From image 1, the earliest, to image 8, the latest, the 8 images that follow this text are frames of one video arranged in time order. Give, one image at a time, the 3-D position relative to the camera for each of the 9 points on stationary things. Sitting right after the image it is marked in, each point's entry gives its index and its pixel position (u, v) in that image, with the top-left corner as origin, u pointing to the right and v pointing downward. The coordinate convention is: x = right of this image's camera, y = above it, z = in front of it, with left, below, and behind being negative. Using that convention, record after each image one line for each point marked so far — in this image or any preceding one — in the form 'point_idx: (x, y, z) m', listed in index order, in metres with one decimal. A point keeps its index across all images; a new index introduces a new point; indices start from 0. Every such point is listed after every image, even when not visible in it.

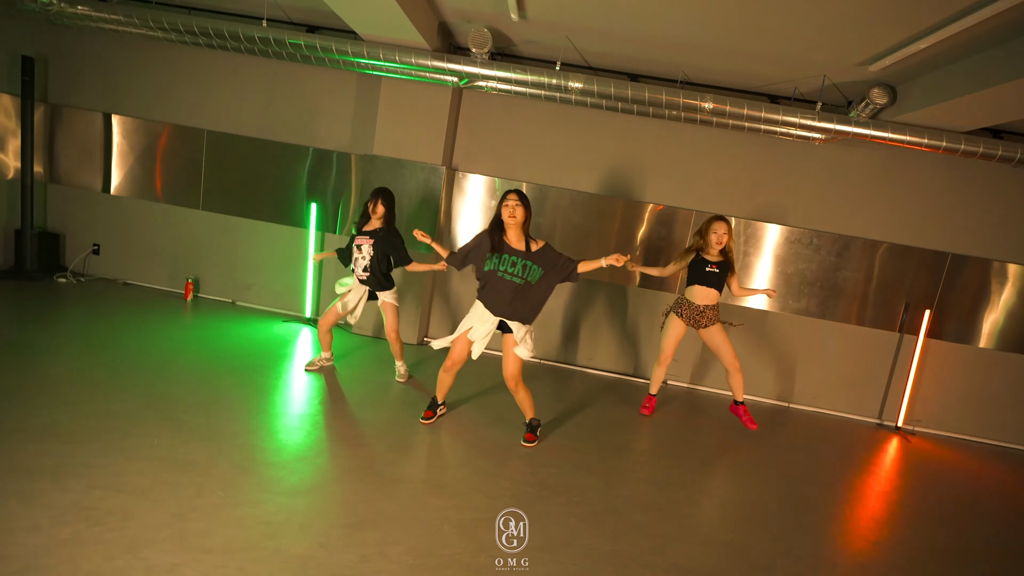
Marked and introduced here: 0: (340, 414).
0: (-1.4, -1.0, +3.7) m
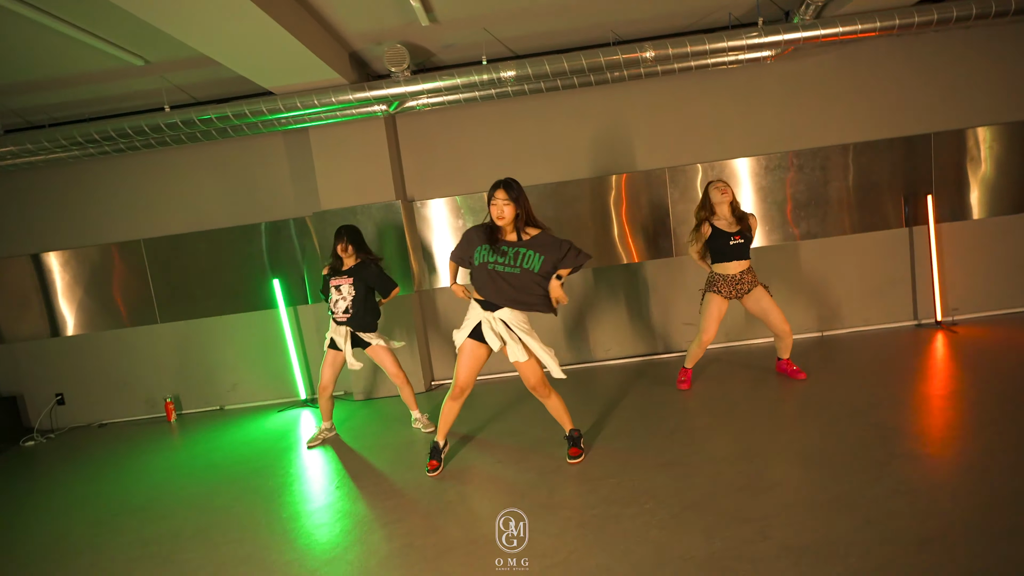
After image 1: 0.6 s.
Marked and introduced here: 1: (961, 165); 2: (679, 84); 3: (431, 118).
0: (-1.0, -1.4, +3.3) m
1: (+4.8, +1.3, +5.0) m
2: (+1.8, +2.2, +5.0) m
3: (-0.9, +1.8, +5.1) m
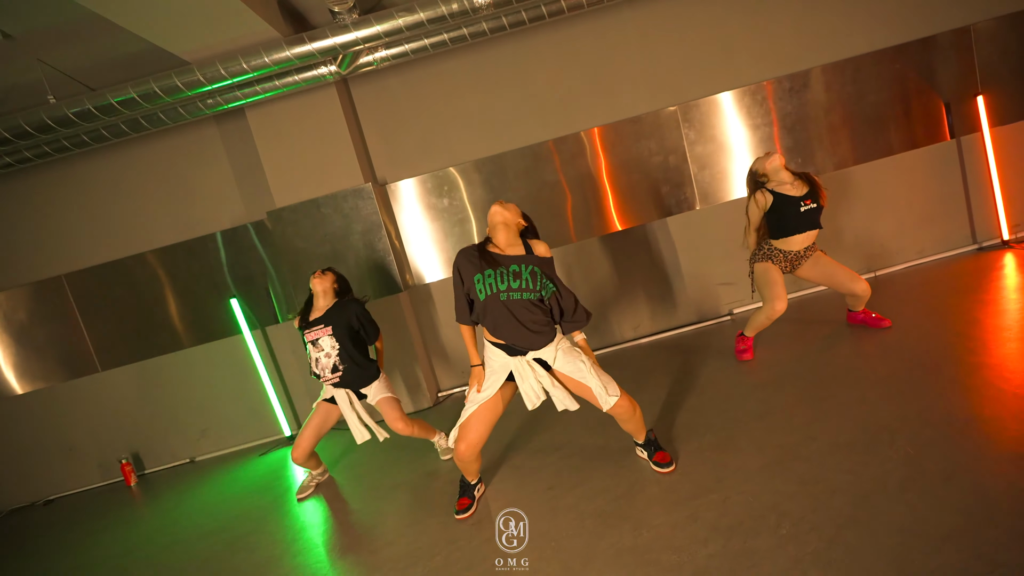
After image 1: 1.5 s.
0: (-0.7, -1.4, +2.5) m
1: (+4.6, +2.1, +4.3) m
2: (+1.5, +2.6, +4.3) m
3: (-1.1, +1.9, +4.3) m
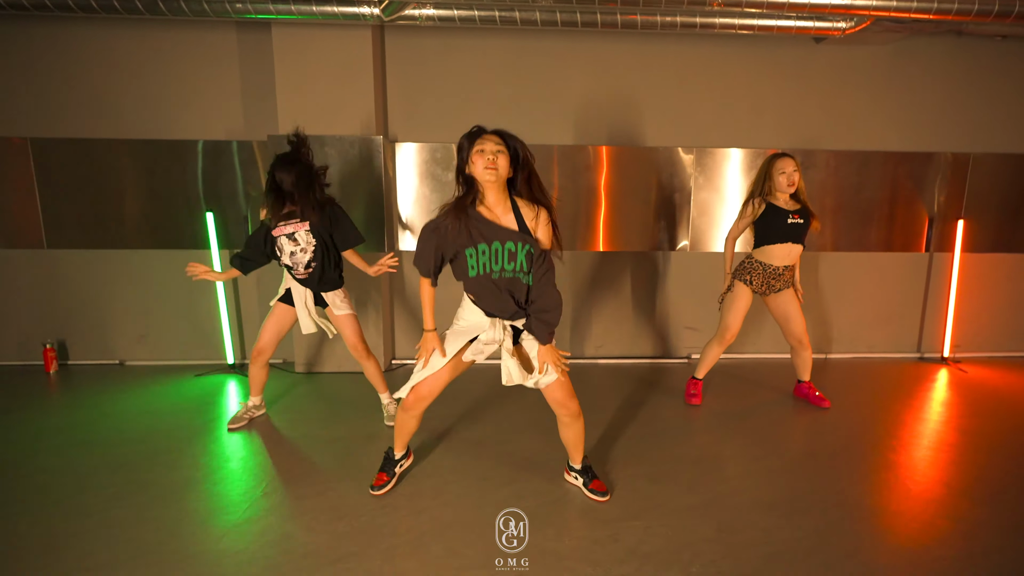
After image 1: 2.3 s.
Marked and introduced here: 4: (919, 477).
0: (-1.1, -1.1, +2.5) m
1: (+4.8, +0.9, +4.6) m
2: (+2.0, +2.2, +4.4) m
3: (-0.7, +2.2, +4.2) m
4: (+2.4, -1.1, +2.8) m
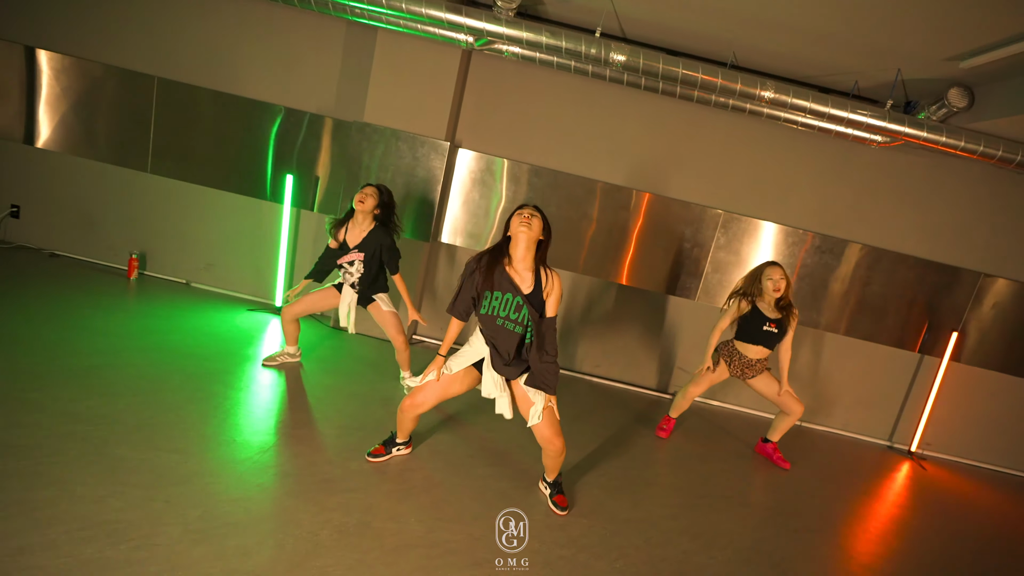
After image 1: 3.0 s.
0: (-1.2, -1.0, +3.1) m
1: (+5.1, -0.3, +4.9) m
2: (+2.6, +1.6, +4.7) m
3: (0.0, +2.2, +4.7) m
4: (+2.2, -1.8, +3.2) m
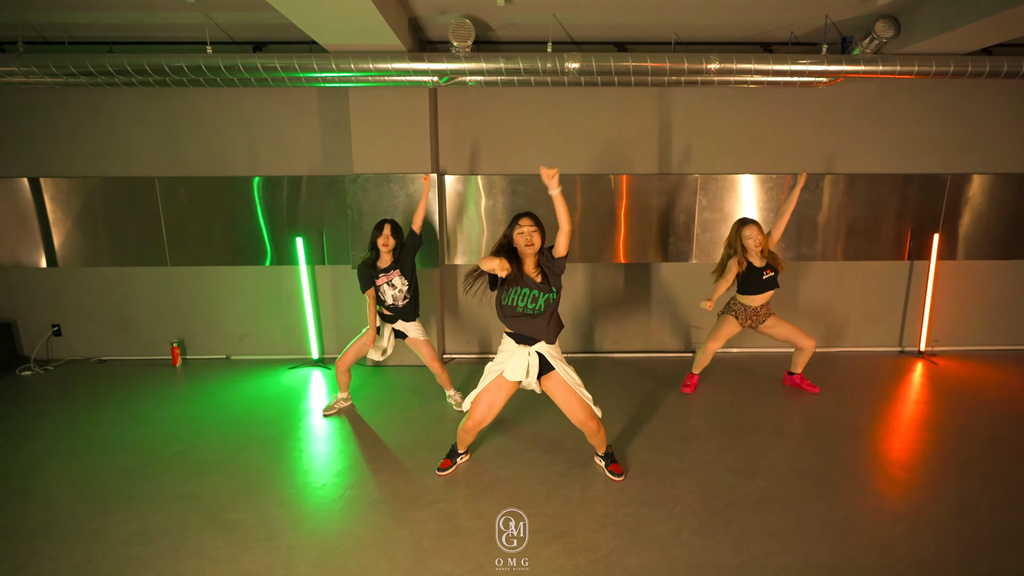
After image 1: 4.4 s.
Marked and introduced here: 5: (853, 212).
0: (-0.8, -1.3, +3.4) m
1: (+5.1, +0.9, +5.2) m
2: (+2.3, +2.1, +5.0) m
3: (-0.4, +2.1, +5.0) m
4: (+2.7, -1.2, +3.6) m
5: (+3.8, +0.8, +5.2) m
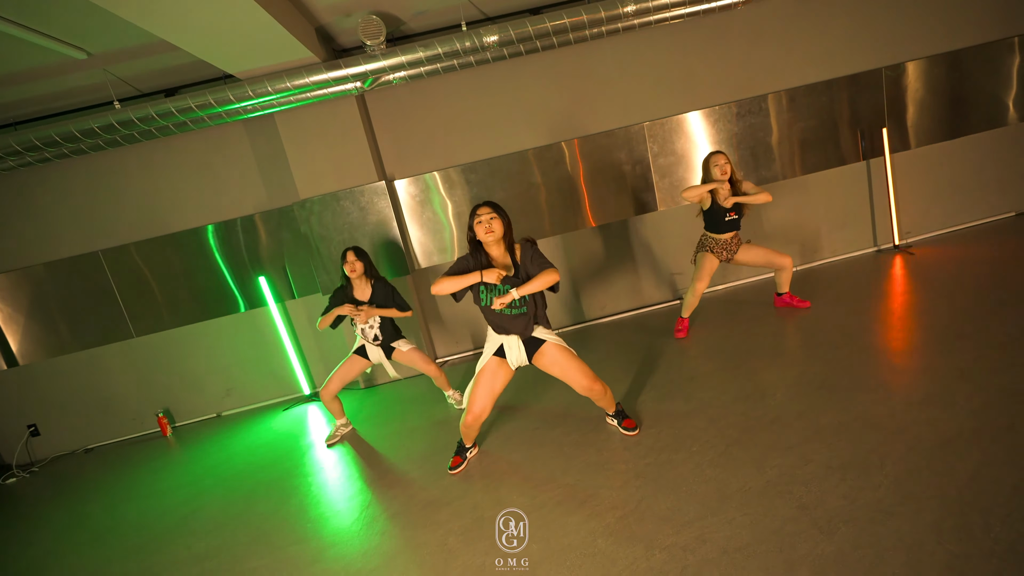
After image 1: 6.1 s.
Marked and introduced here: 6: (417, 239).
0: (-0.7, -1.3, +3.3) m
1: (+4.5, +2.2, +5.3) m
2: (+1.5, +2.7, +5.0) m
3: (-1.2, +2.1, +4.9) m
4: (+2.7, -0.5, +3.6) m
5: (+3.2, +1.8, +5.3) m
6: (-1.0, +0.5, +5.1) m
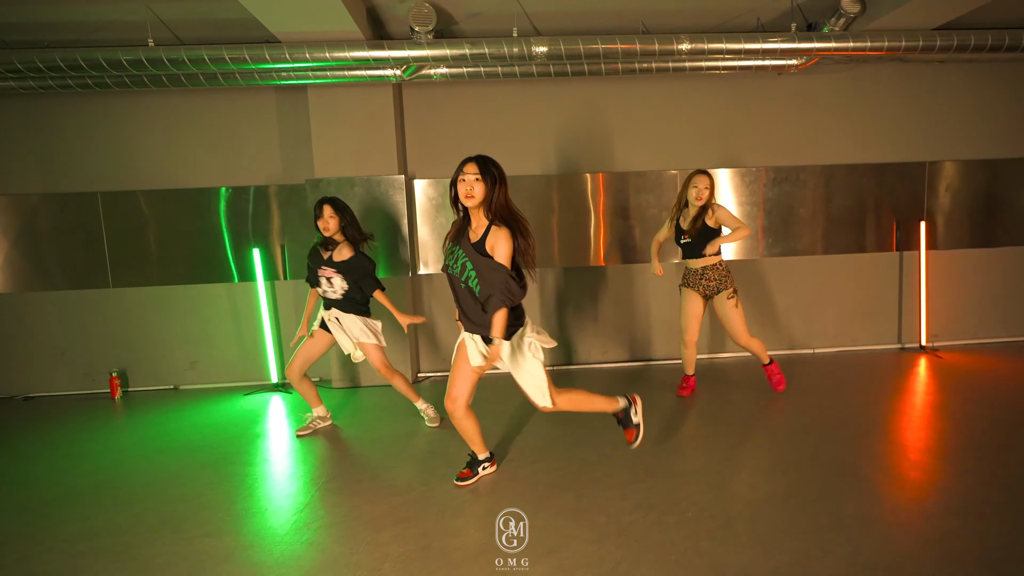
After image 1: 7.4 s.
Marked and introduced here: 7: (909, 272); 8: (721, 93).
0: (-1.0, -1.2, +2.9) m
1: (+4.8, +1.0, +5.2) m
2: (+2.0, +2.1, +5.0) m
3: (-0.7, +2.0, +4.8) m
4: (+2.6, -1.1, +3.2) m
5: (+3.5, +0.9, +5.1) m
6: (-0.9, +0.5, +4.9) m
7: (+4.4, +0.2, +5.3) m
8: (+2.2, +2.0, +5.0) m
